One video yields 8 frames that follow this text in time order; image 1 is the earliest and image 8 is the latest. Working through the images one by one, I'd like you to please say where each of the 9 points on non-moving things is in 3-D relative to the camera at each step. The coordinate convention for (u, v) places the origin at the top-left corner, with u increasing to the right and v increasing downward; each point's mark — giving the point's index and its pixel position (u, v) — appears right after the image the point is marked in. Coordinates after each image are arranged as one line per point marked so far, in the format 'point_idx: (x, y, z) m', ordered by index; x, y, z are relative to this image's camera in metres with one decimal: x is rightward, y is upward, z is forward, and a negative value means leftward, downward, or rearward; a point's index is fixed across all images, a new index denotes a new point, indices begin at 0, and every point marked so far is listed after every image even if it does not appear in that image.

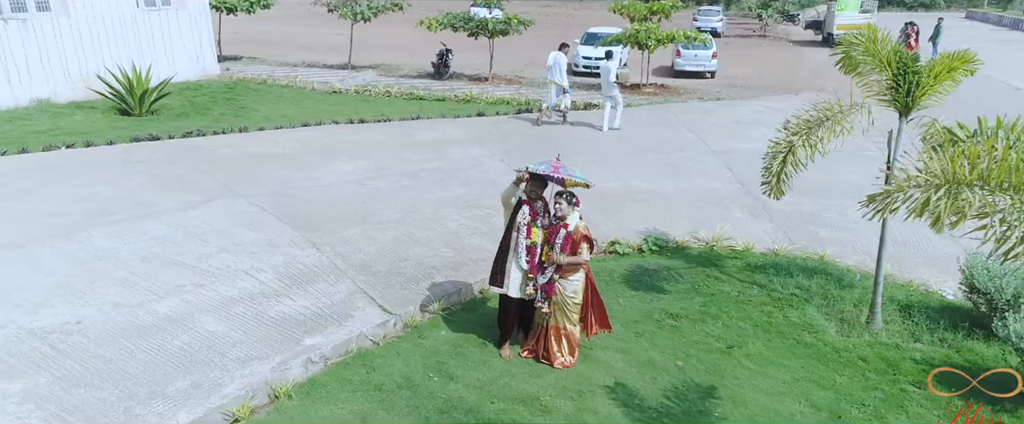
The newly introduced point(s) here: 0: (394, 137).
0: (-1.8, +1.2, +11.9) m
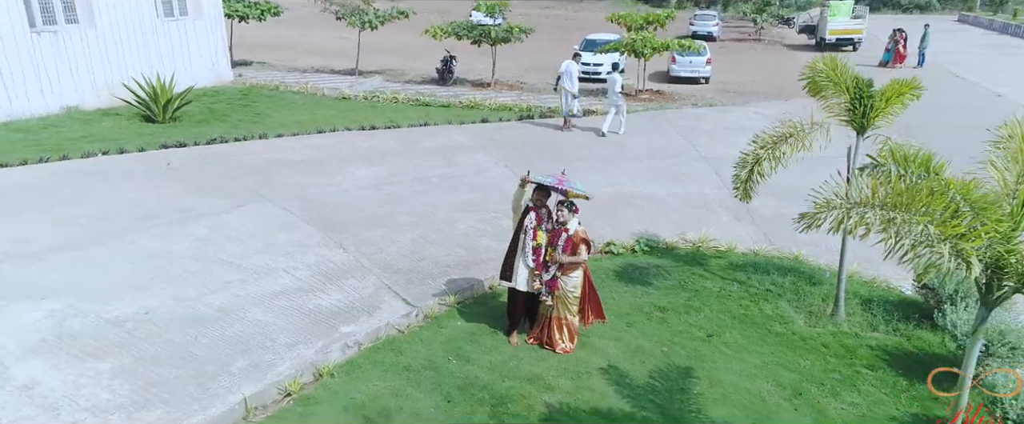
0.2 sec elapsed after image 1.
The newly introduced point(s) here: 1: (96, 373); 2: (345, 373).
0: (-1.8, +1.1, +12.7) m
1: (-2.6, -1.0, +4.8) m
2: (-1.1, -1.1, +5.2) m
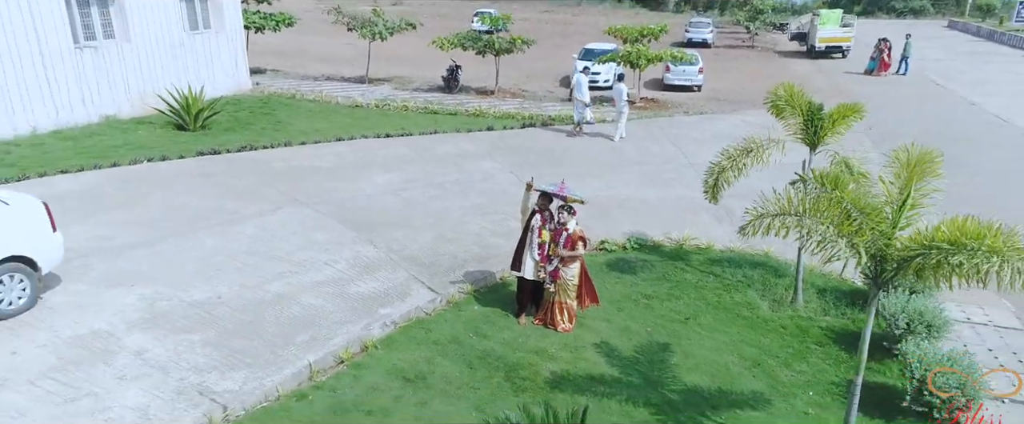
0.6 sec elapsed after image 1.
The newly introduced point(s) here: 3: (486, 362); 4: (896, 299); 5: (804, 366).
0: (-1.7, +1.1, +13.9) m
1: (-2.5, -1.0, +6.0) m
2: (-1.0, -1.1, +6.4) m
3: (-0.2, -1.2, +6.3) m
4: (+3.4, -0.8, +6.7) m
5: (+2.5, -1.4, +6.7) m
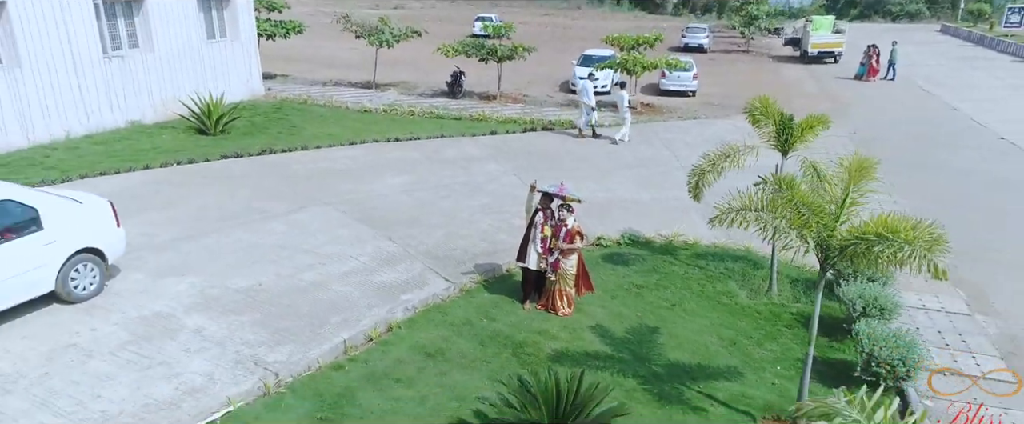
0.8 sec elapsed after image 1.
0: (-1.6, +1.1, +14.8) m
1: (-2.5, -1.0, +6.9) m
2: (-1.0, -1.1, +7.3) m
3: (-0.1, -1.2, +7.2) m
4: (+3.4, -0.7, +7.6) m
5: (+2.6, -1.3, +7.6) m
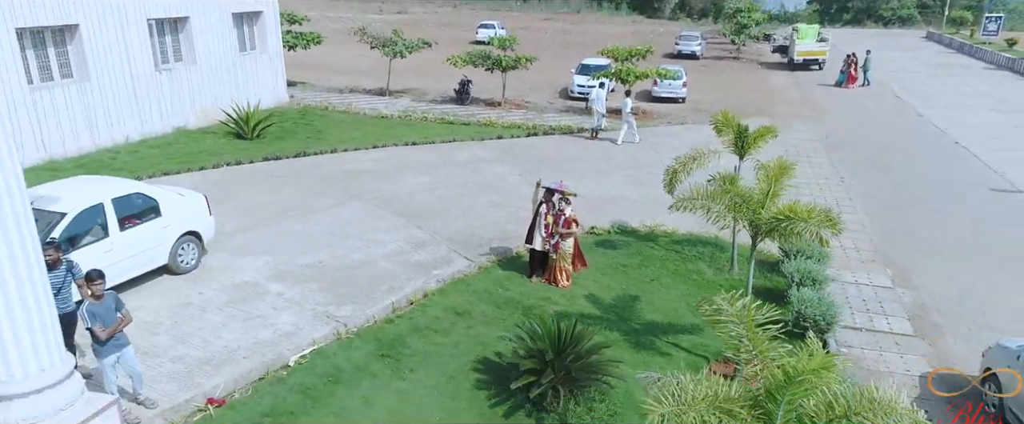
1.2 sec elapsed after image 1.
0: (-1.5, +1.2, +16.8) m
1: (-2.3, -0.9, +8.9) m
2: (-0.9, -1.0, +9.3) m
3: (0.0, -1.1, +9.2) m
4: (+3.6, -0.6, +9.6) m
5: (+2.7, -1.2, +9.6) m
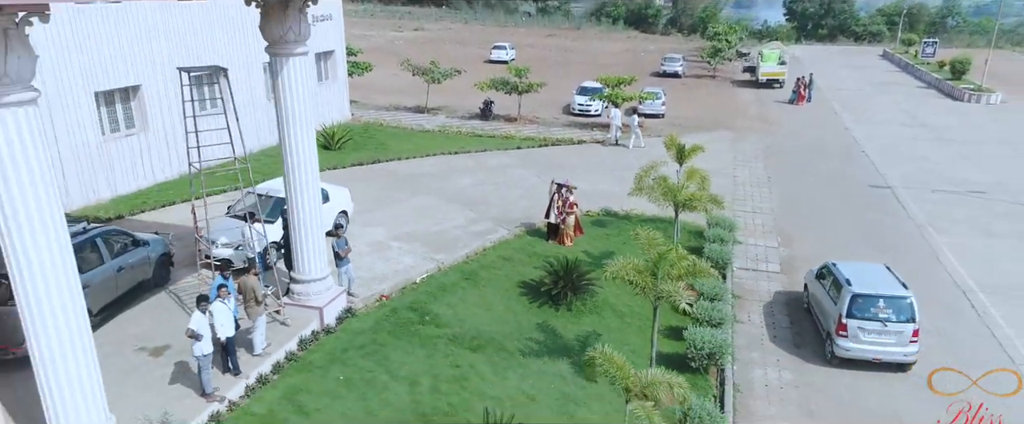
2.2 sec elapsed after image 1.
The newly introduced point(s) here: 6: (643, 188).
0: (-1.0, +1.5, +22.7) m
1: (-1.8, -0.7, +14.8) m
2: (-0.4, -0.7, +15.2) m
3: (+0.5, -0.8, +15.1) m
4: (+4.0, -0.4, +15.5) m
5: (+3.2, -1.0, +15.5) m
6: (+2.5, +0.4, +14.3) m
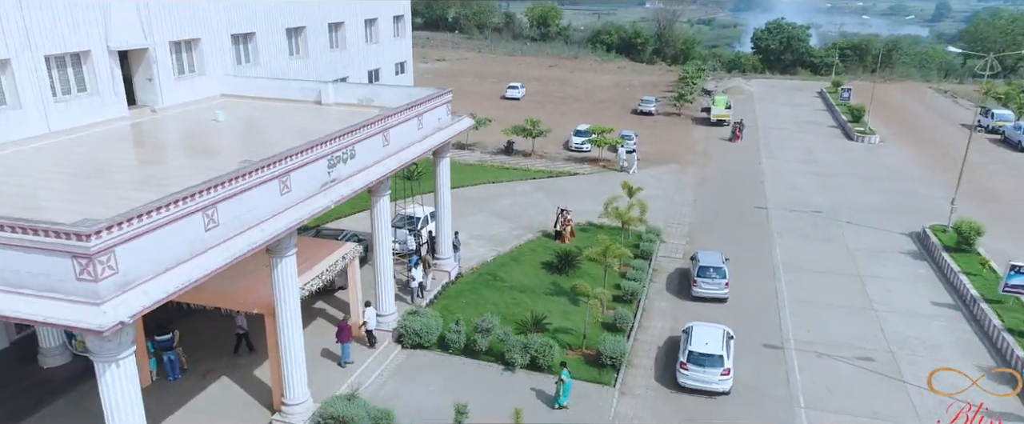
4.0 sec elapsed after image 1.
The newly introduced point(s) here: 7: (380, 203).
0: (-0.2, +1.0, +35.0) m
1: (-1.0, -1.1, +27.1) m
2: (+0.5, -1.2, +27.5) m
3: (+1.3, -1.3, +27.4) m
4: (+4.9, -0.8, +27.8) m
5: (+4.0, -1.4, +27.8) m
6: (+3.3, 0.0, +26.6) m
7: (-3.1, +0.2, +18.4) m
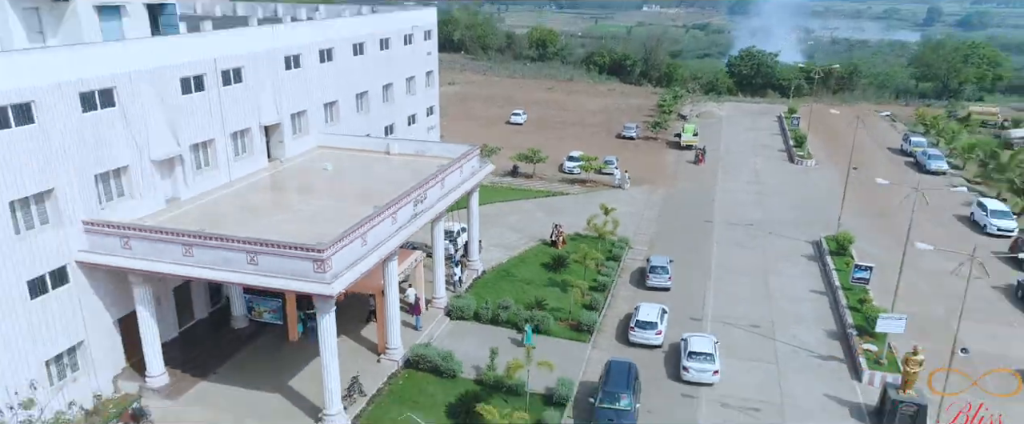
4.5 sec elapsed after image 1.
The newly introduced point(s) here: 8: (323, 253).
0: (+0.2, +0.3, +45.1) m
1: (-0.6, -1.8, +37.2) m
2: (+0.8, -1.9, +37.6) m
3: (+1.7, -2.0, +37.5) m
4: (+5.3, -1.5, +37.9) m
5: (+4.4, -2.1, +37.9) m
6: (+3.7, -0.7, +36.7) m
7: (-2.8, -0.5, +28.6) m
8: (-4.9, -1.1, +19.7) m
